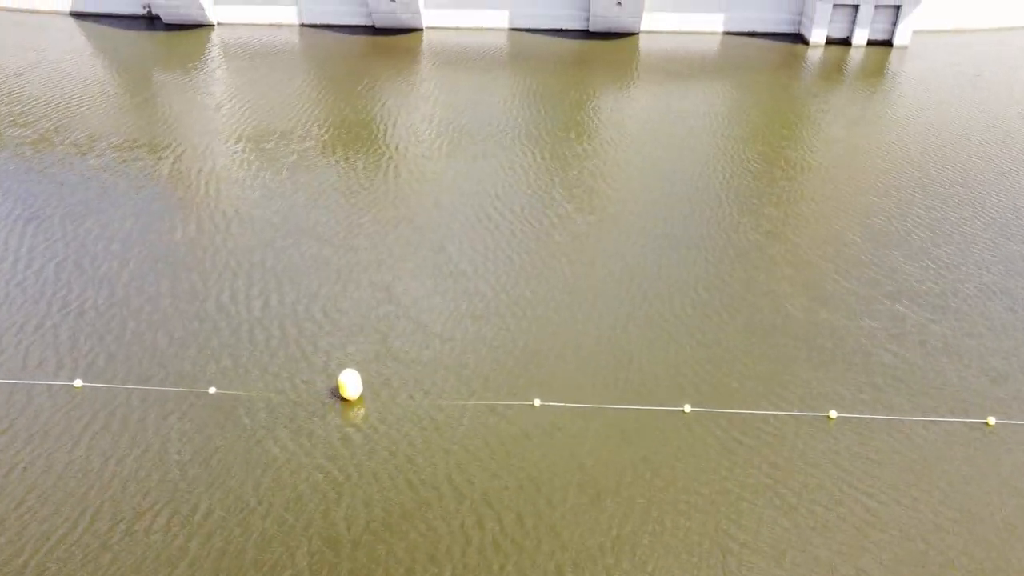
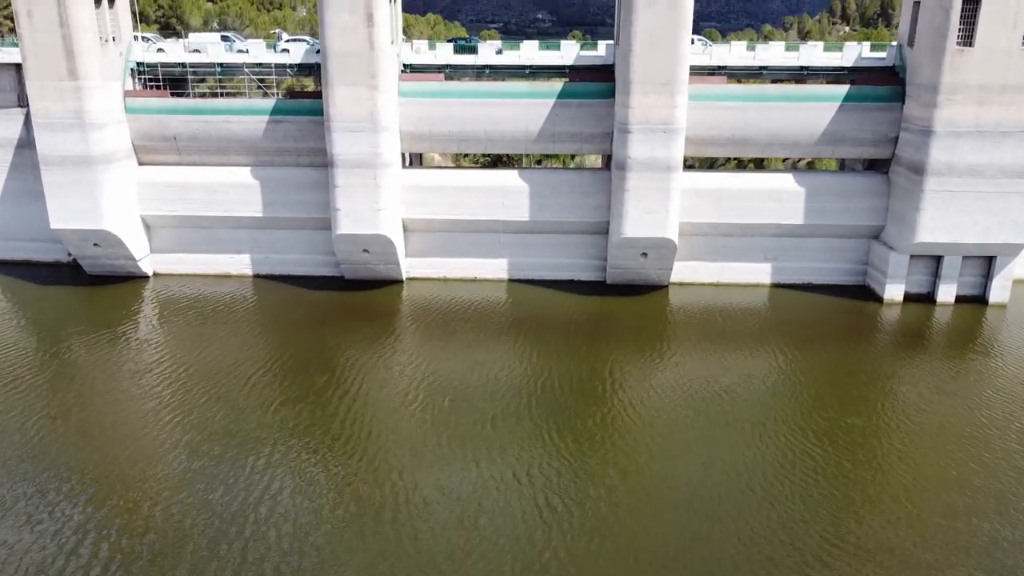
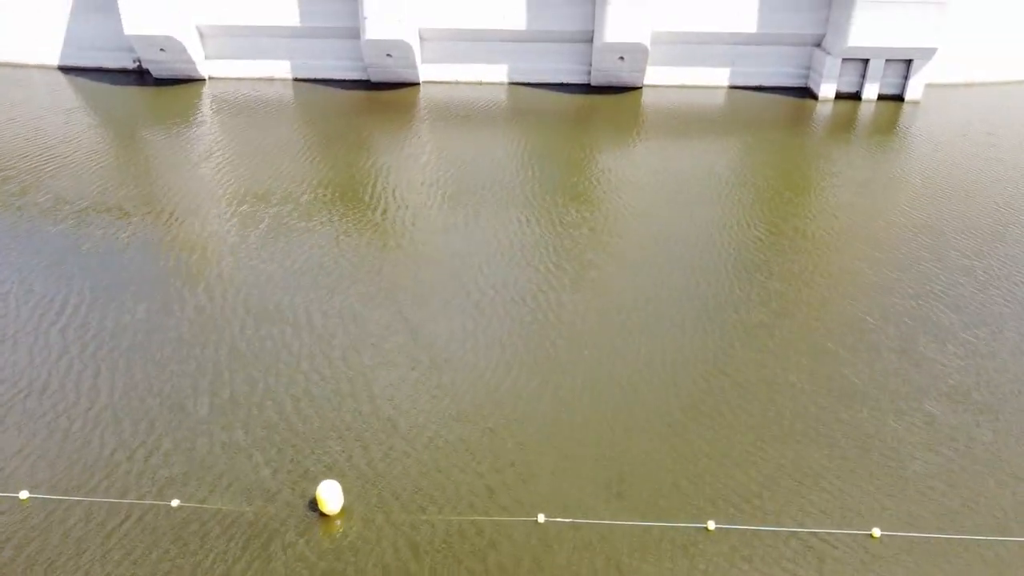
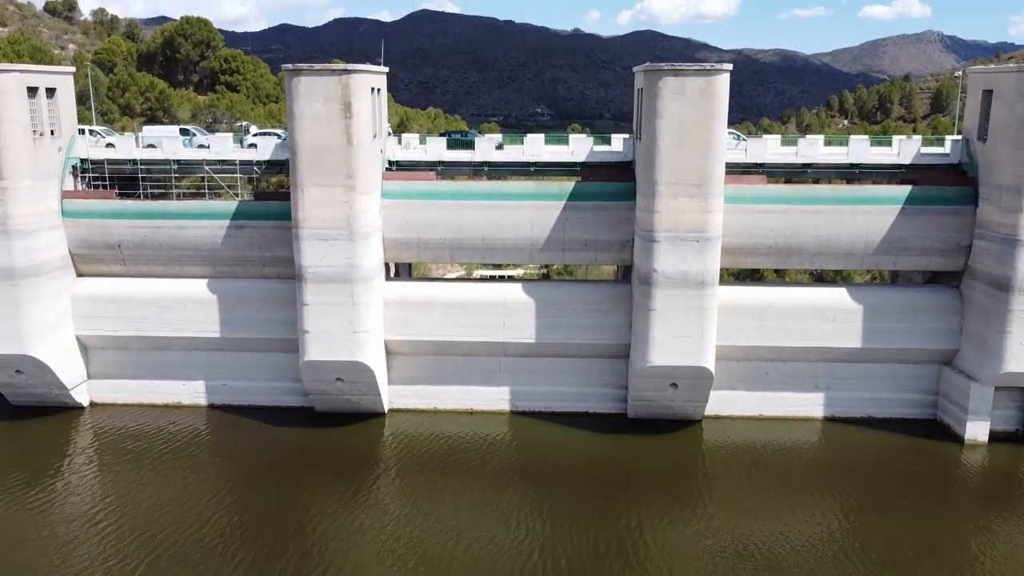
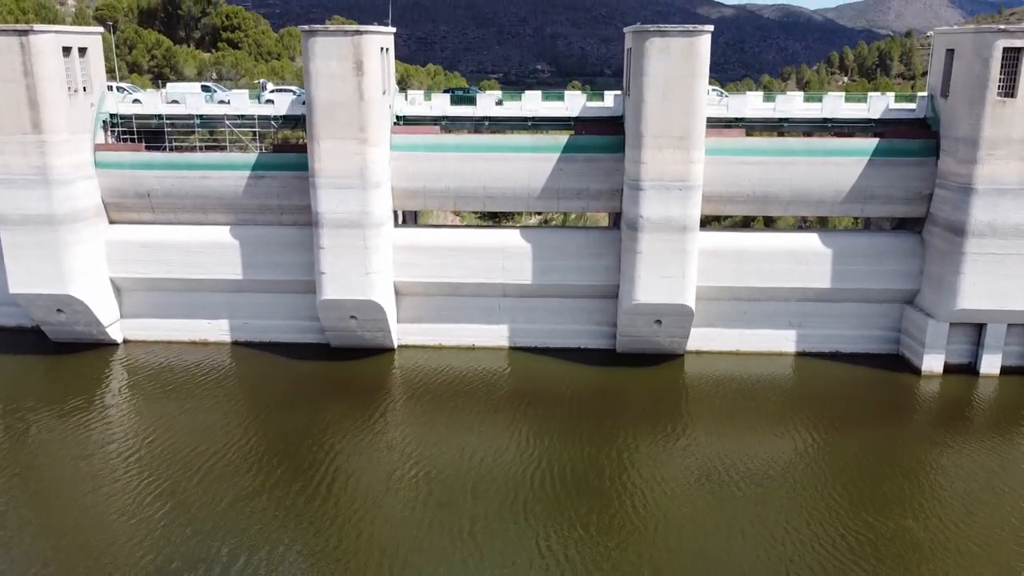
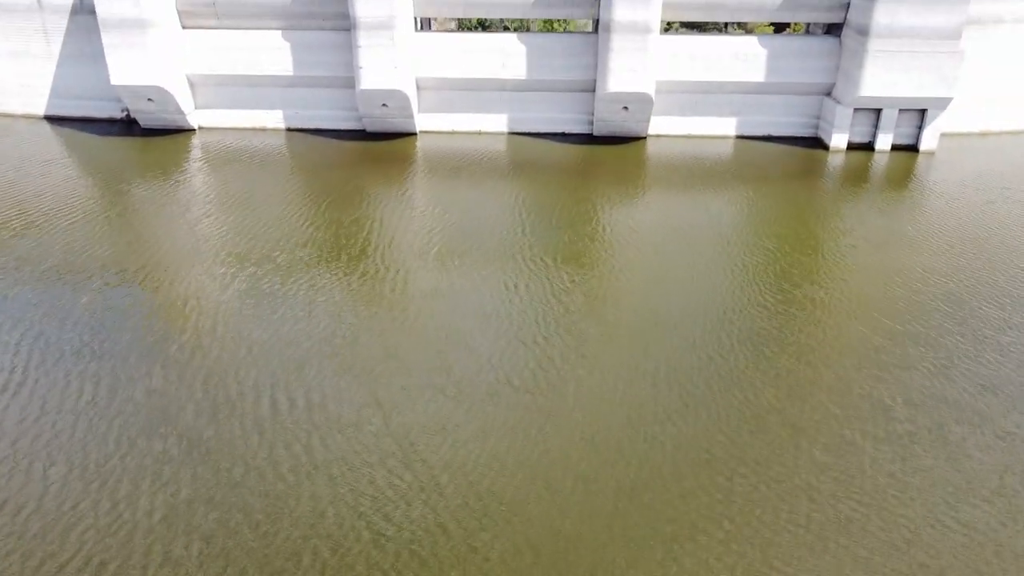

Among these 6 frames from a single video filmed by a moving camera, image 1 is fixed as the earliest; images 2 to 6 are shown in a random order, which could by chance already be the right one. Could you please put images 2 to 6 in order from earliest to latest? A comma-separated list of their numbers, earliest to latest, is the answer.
3, 6, 2, 5, 4
